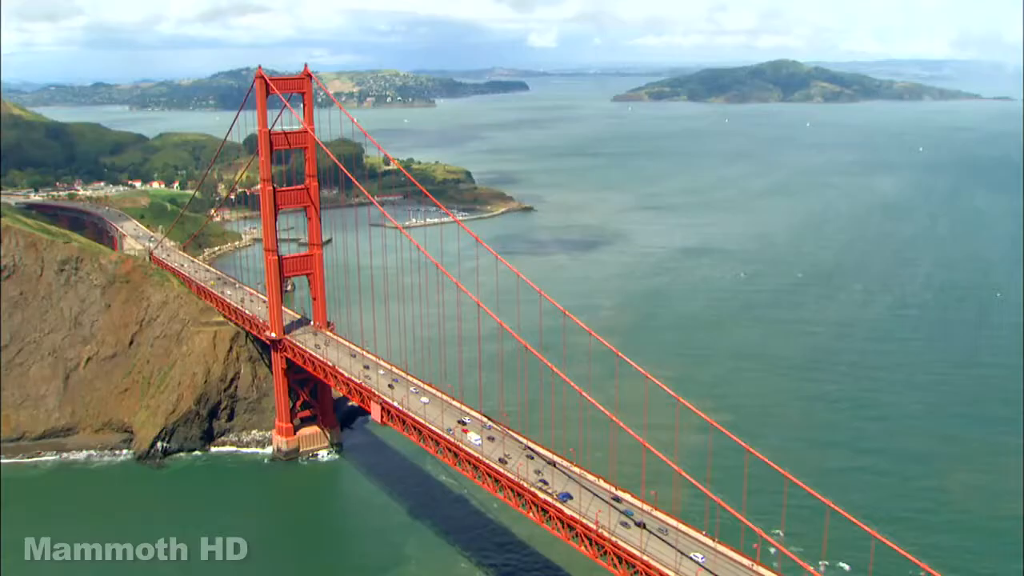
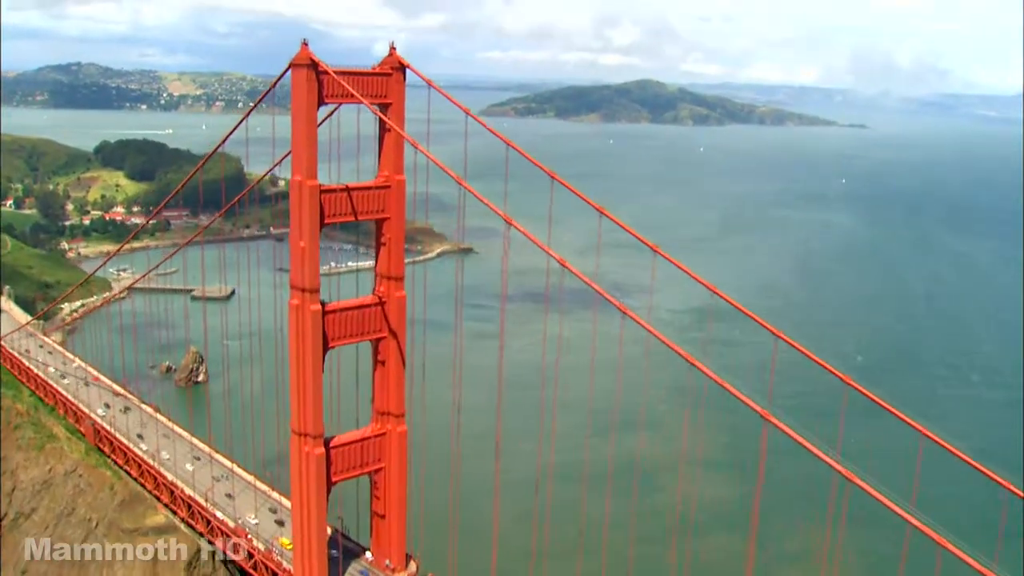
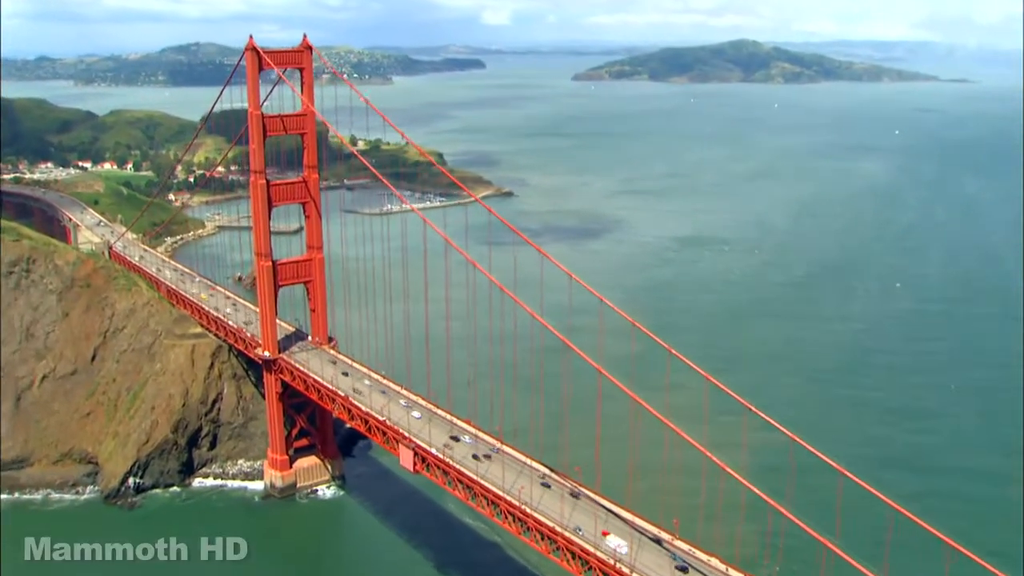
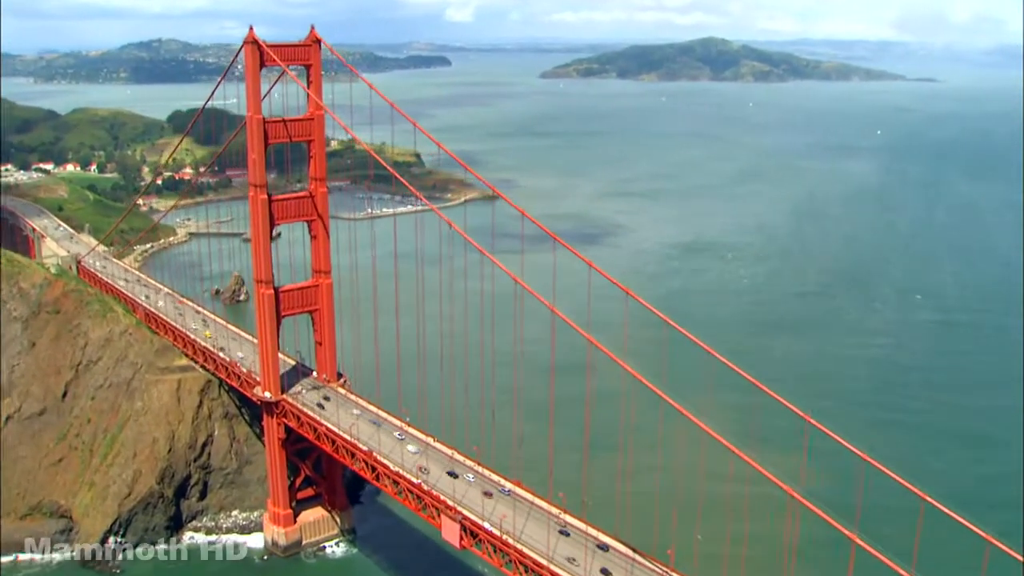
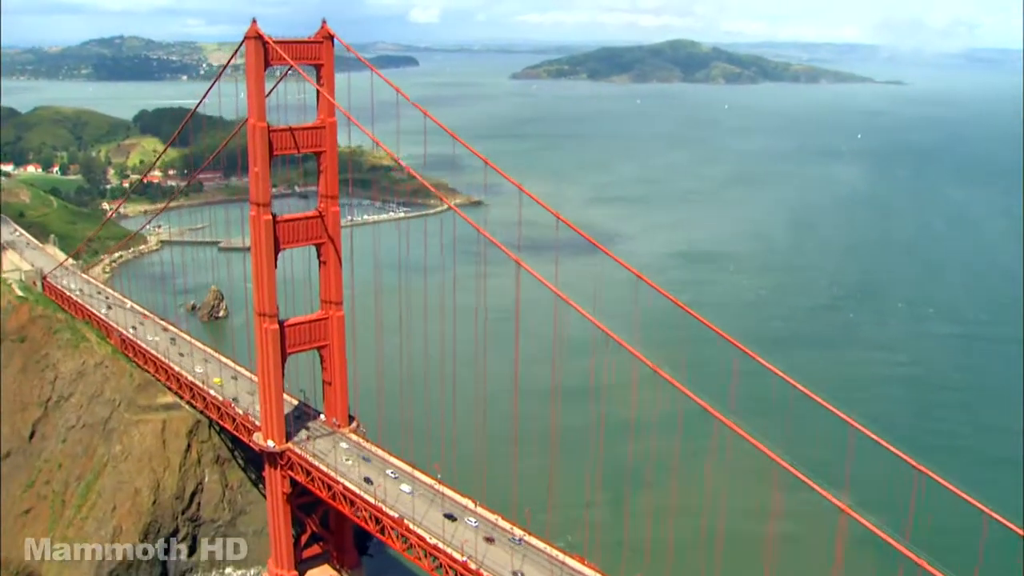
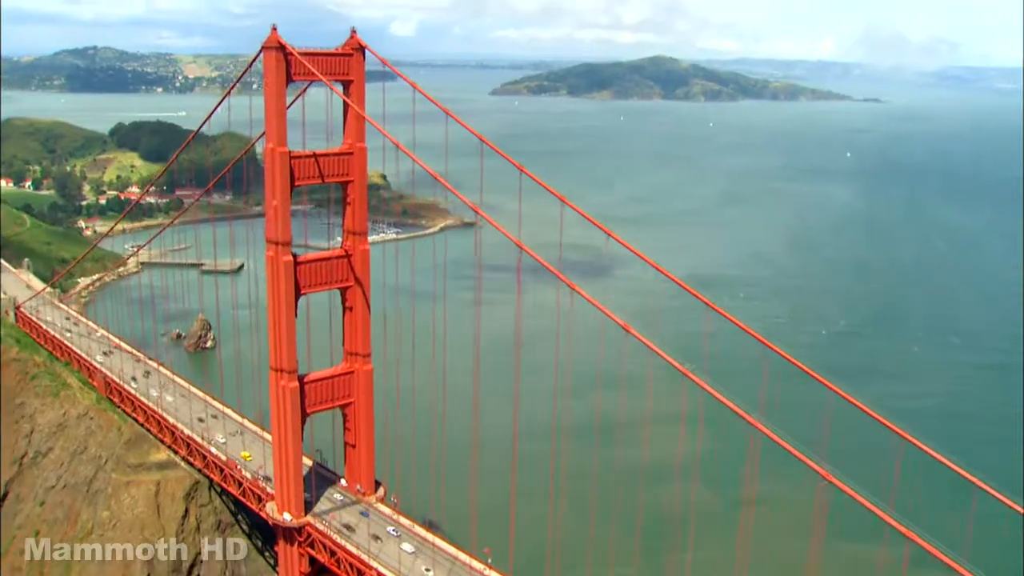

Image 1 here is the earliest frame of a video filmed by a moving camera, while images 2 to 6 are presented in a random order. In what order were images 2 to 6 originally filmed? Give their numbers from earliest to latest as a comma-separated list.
3, 4, 5, 6, 2
